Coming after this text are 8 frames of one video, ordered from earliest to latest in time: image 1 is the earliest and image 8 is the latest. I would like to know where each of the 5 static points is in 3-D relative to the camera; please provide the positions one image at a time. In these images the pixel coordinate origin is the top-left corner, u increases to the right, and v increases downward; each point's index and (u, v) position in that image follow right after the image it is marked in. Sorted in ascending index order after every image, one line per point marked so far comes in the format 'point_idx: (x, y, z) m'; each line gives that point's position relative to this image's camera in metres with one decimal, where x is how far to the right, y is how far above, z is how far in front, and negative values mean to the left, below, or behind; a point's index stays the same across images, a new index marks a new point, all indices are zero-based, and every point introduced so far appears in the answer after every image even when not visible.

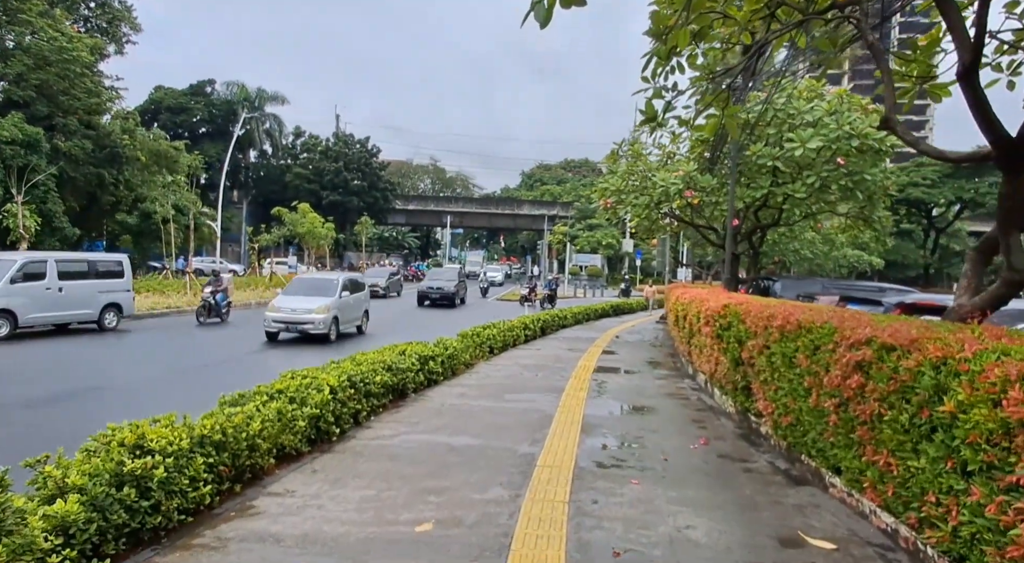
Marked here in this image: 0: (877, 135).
0: (+6.6, +2.7, +14.3) m
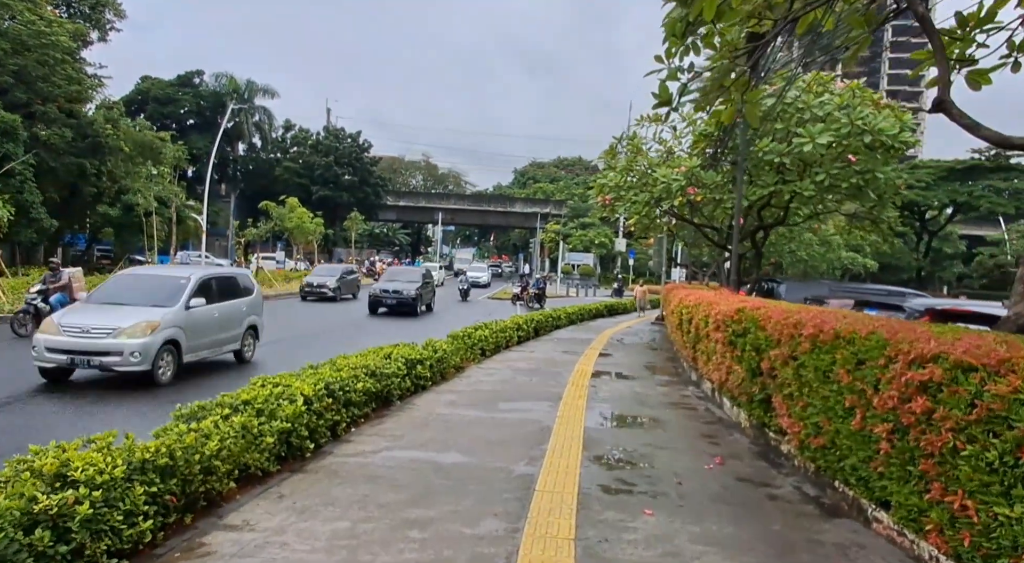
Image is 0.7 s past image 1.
0: (+6.5, +2.6, +13.7) m
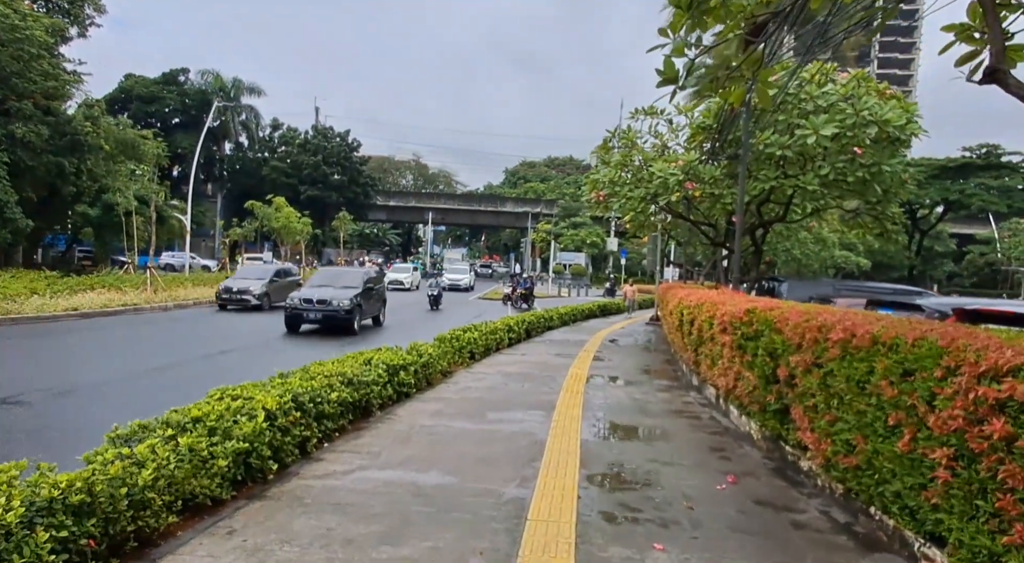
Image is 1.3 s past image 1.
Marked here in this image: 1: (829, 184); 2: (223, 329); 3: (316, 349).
0: (+6.4, +2.6, +13.1) m
1: (+5.7, +1.8, +14.4) m
2: (-6.3, -1.1, +17.1) m
3: (-3.5, -1.3, +14.3) m
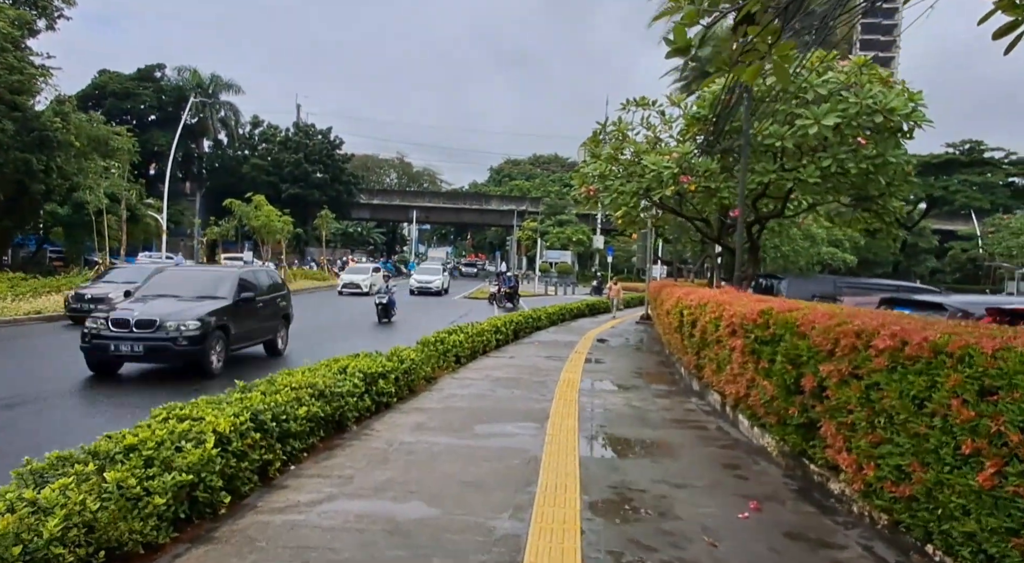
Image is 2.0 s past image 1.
0: (+6.1, +2.7, +12.5) m
1: (+5.5, +1.8, +13.7) m
2: (-6.5, -1.2, +16.2) m
3: (-3.7, -1.3, +13.5) m
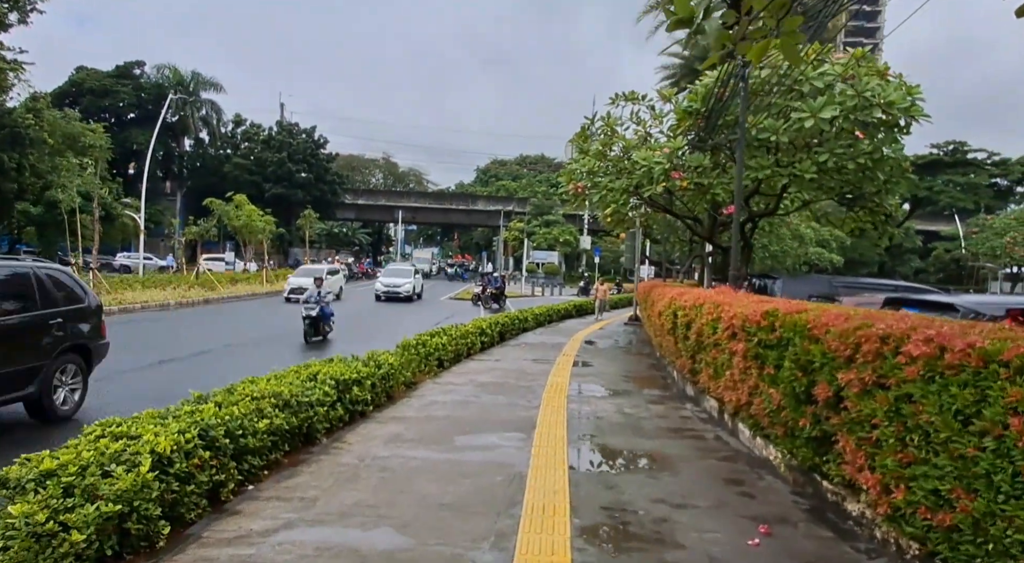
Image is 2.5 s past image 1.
0: (+5.9, +2.7, +12.0) m
1: (+5.2, +1.8, +13.3) m
2: (-6.8, -1.2, +15.6) m
3: (-4.0, -1.3, +12.9) m
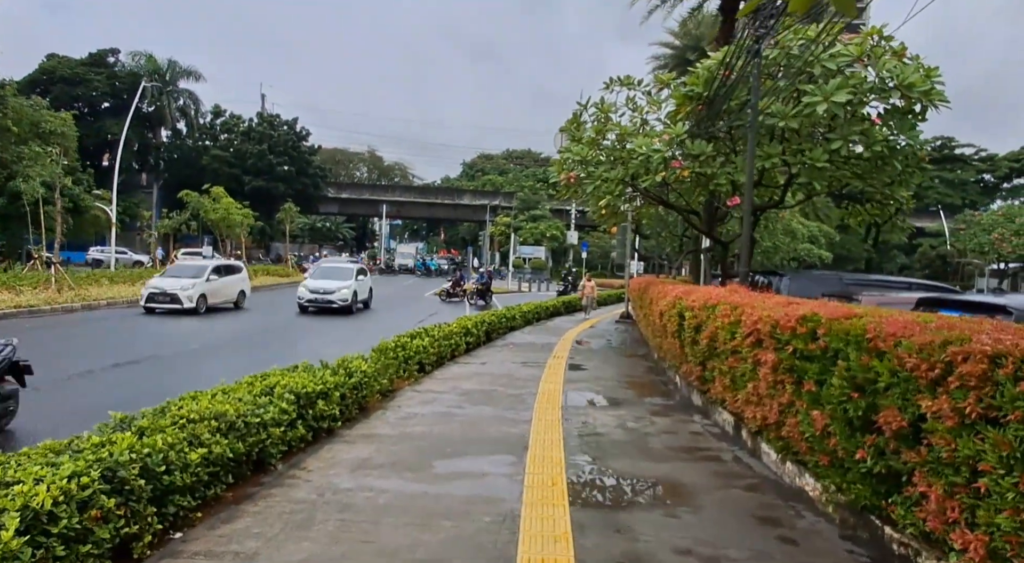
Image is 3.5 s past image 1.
0: (+5.7, +2.7, +11.1) m
1: (+5.0, +1.9, +12.4) m
2: (-7.1, -1.1, +14.5) m
3: (-4.2, -1.2, +11.8) m
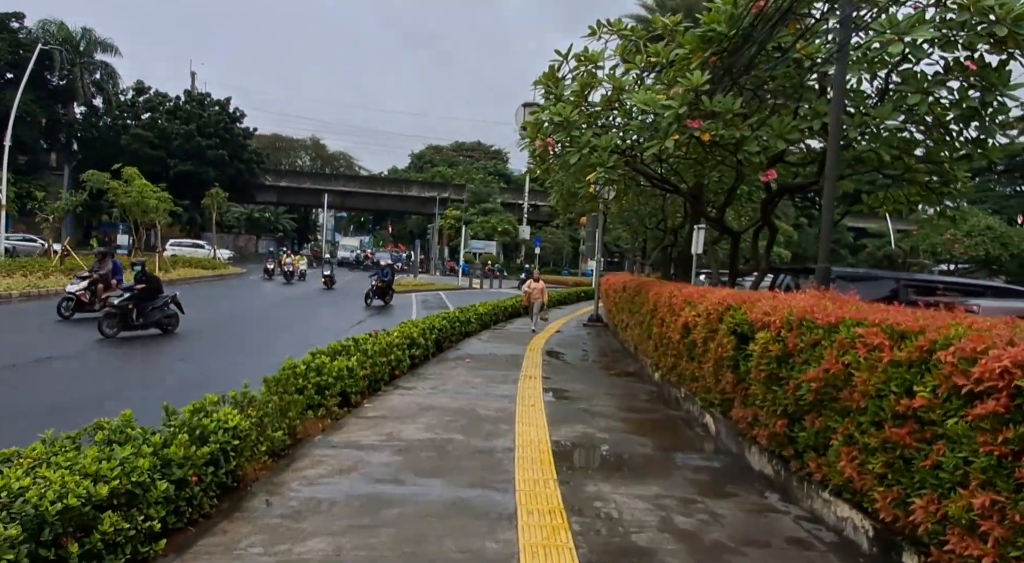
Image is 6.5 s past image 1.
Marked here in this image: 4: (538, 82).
0: (+5.4, +2.7, +8.3) m
1: (+4.6, +1.8, +9.5) m
2: (-7.6, -1.0, +10.8) m
3: (-4.6, -1.2, +8.3) m
4: (+0.4, +2.9, +11.8) m
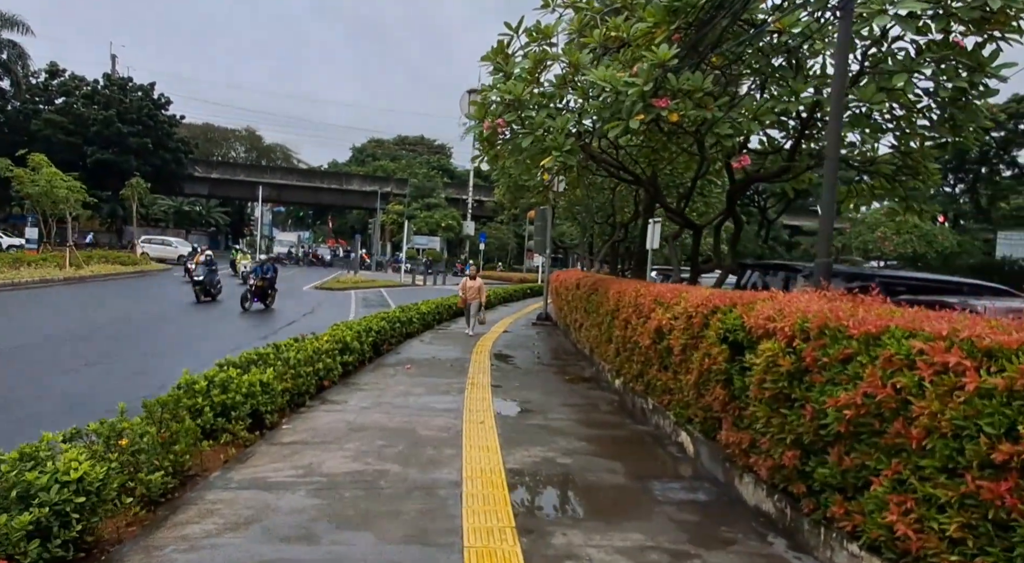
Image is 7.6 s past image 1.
0: (+4.9, +2.7, +7.5) m
1: (+4.0, +1.9, +8.6) m
2: (-8.3, -1.0, +9.1) m
3: (-5.1, -1.1, +6.9) m
4: (-0.4, +3.0, +10.7) m
